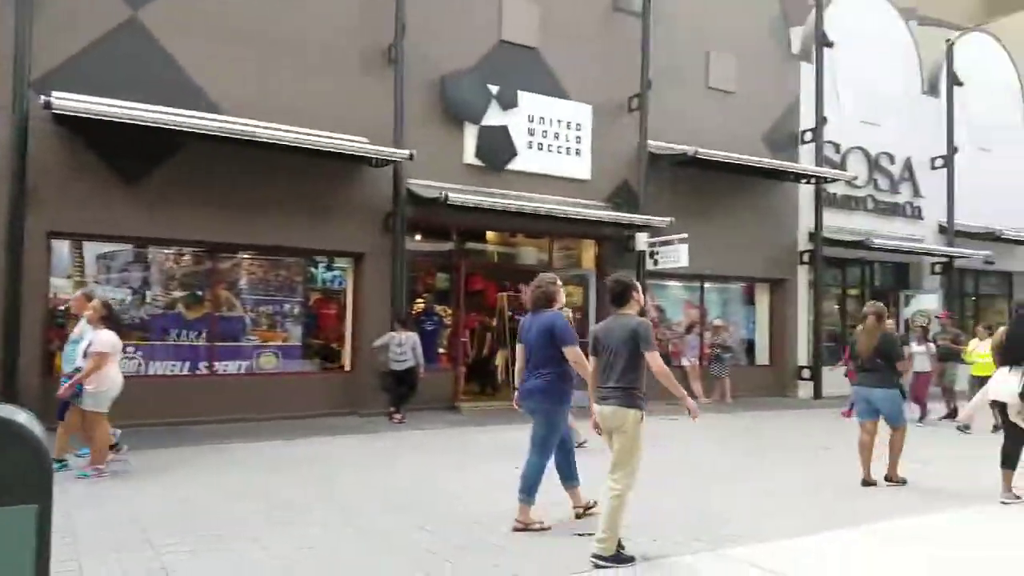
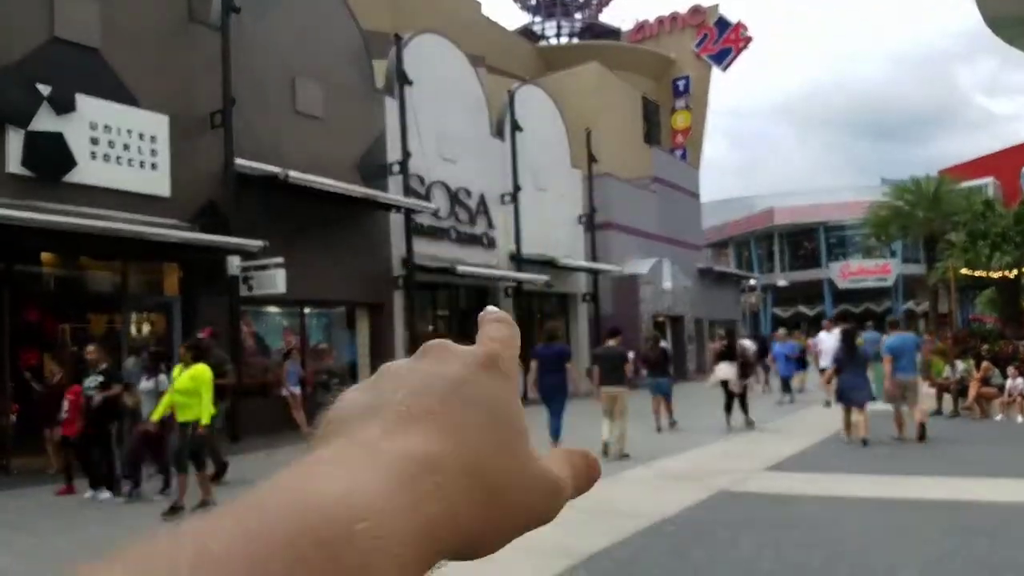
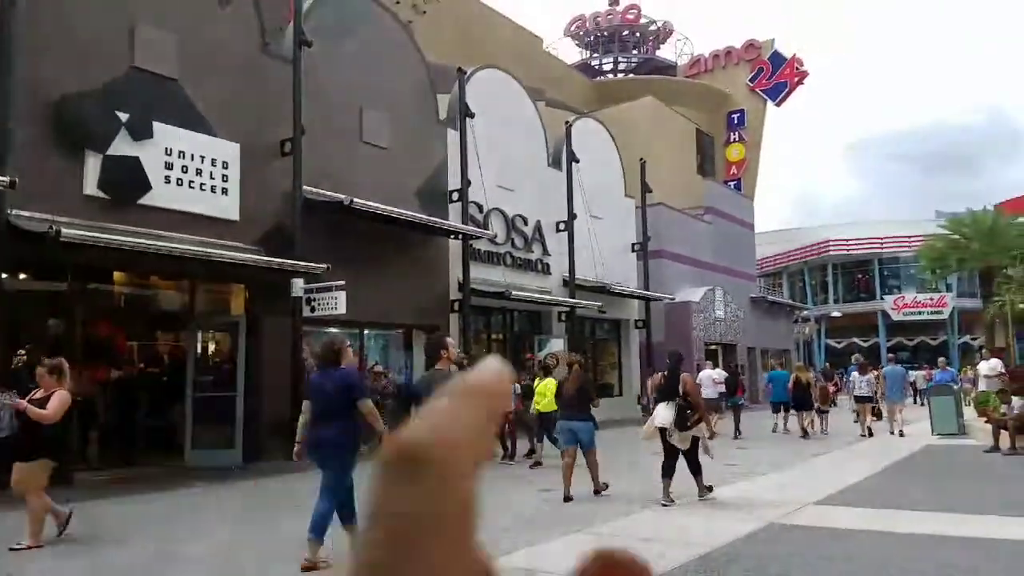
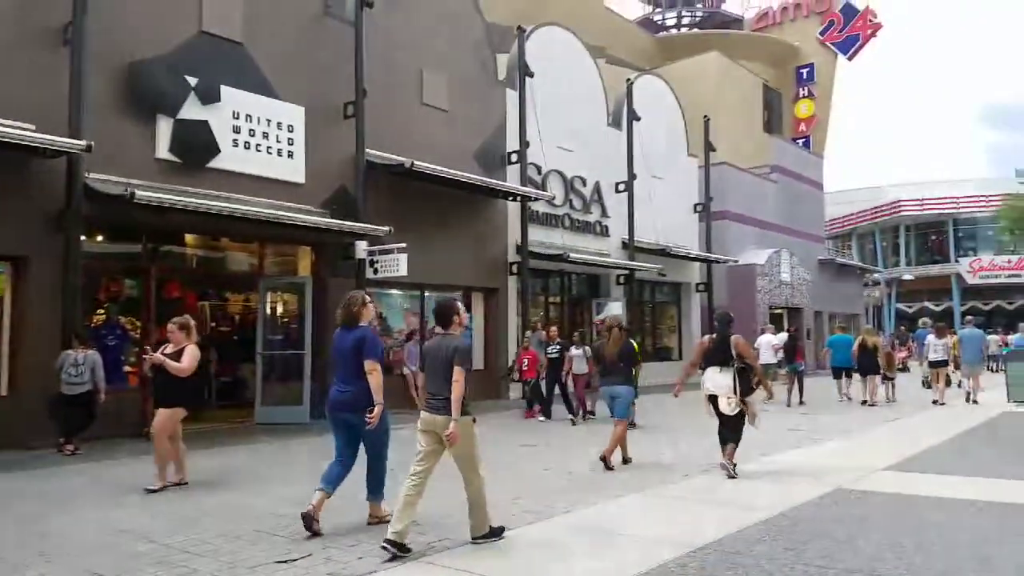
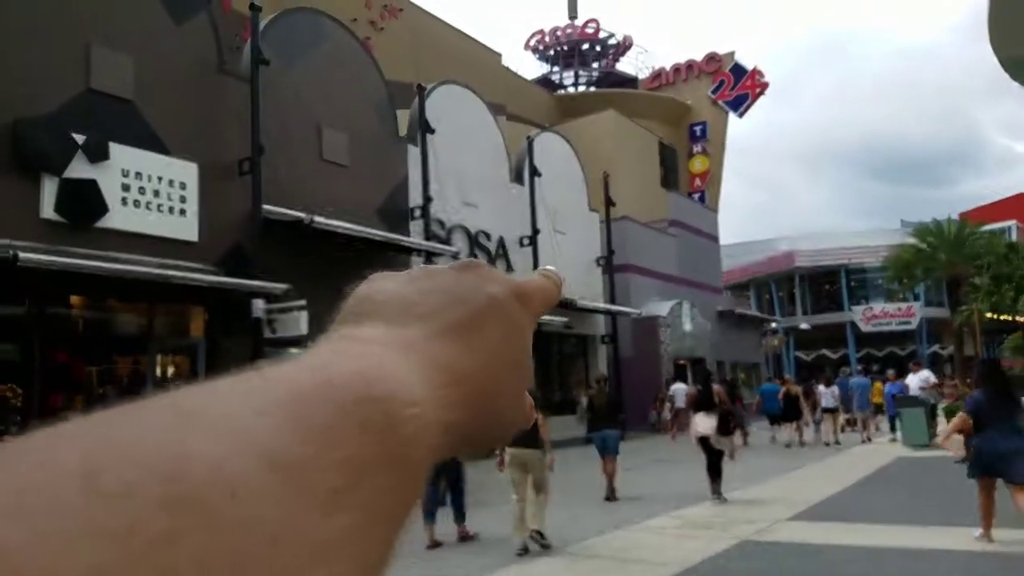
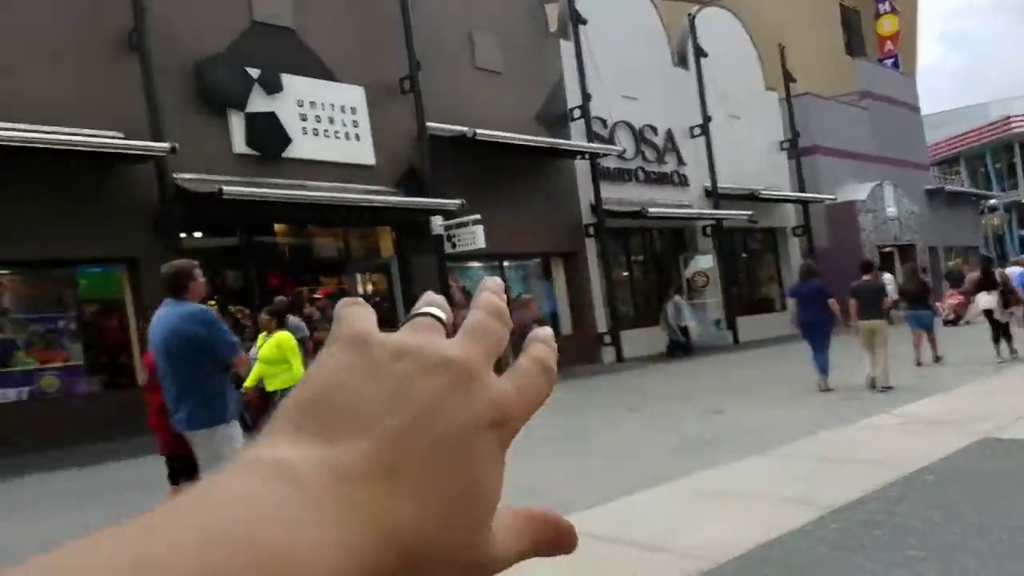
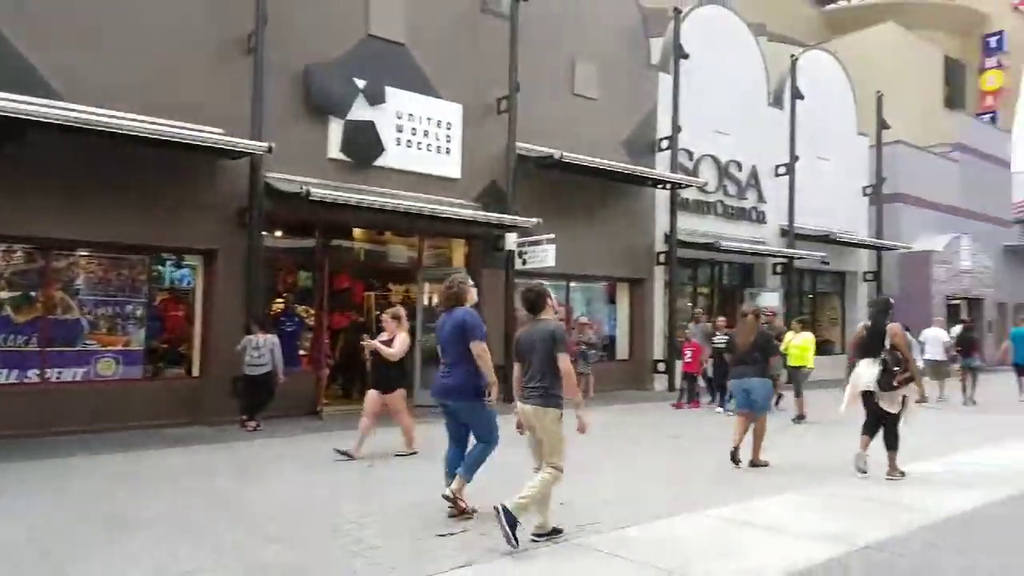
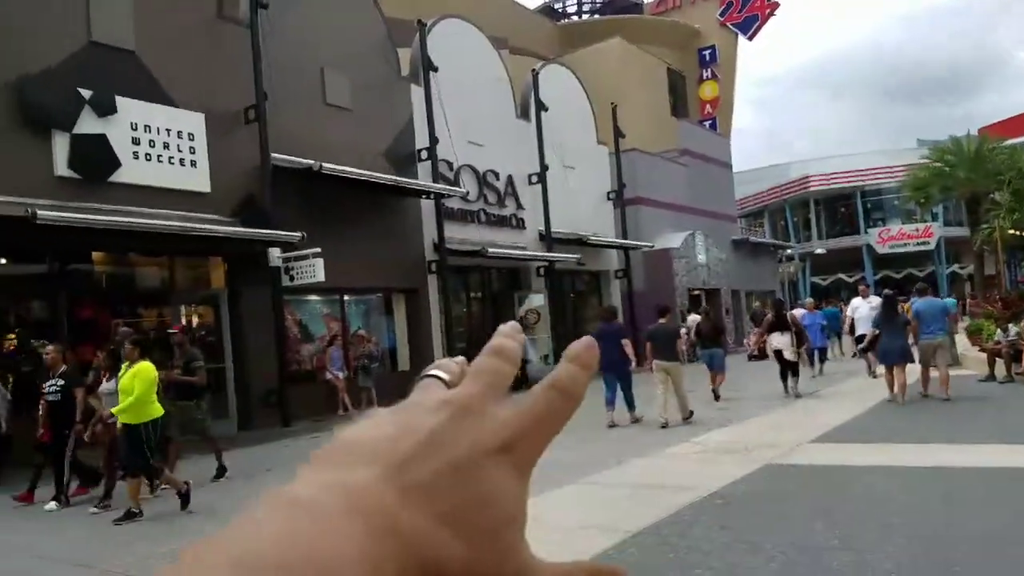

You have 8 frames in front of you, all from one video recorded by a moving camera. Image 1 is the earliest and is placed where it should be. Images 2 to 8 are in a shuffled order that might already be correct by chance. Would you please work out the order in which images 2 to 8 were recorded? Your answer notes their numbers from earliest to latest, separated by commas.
7, 4, 3, 5, 2, 8, 6
